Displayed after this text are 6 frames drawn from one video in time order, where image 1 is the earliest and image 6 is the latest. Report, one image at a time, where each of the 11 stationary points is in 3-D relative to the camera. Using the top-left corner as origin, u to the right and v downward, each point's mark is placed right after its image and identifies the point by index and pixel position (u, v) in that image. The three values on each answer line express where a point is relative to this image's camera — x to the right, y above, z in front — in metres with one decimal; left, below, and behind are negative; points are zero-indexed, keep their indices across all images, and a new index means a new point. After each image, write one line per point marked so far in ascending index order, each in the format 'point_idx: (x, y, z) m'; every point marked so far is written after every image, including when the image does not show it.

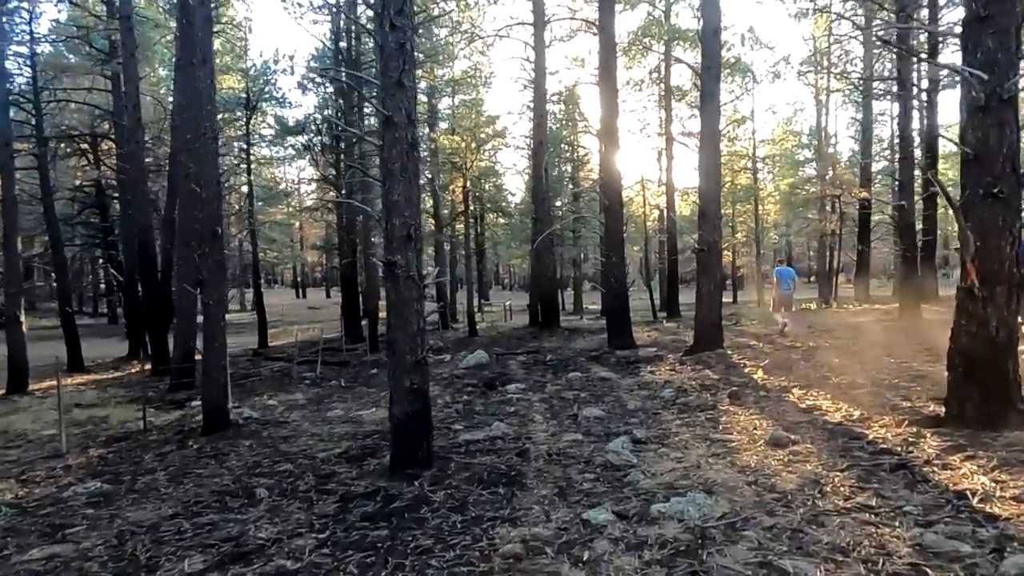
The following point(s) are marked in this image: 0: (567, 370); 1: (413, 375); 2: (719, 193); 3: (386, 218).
0: (+0.8, -1.2, +10.0) m
1: (-0.7, -0.6, +4.9) m
2: (+3.1, +1.4, +10.0) m
3: (-0.9, +0.5, +4.9) m
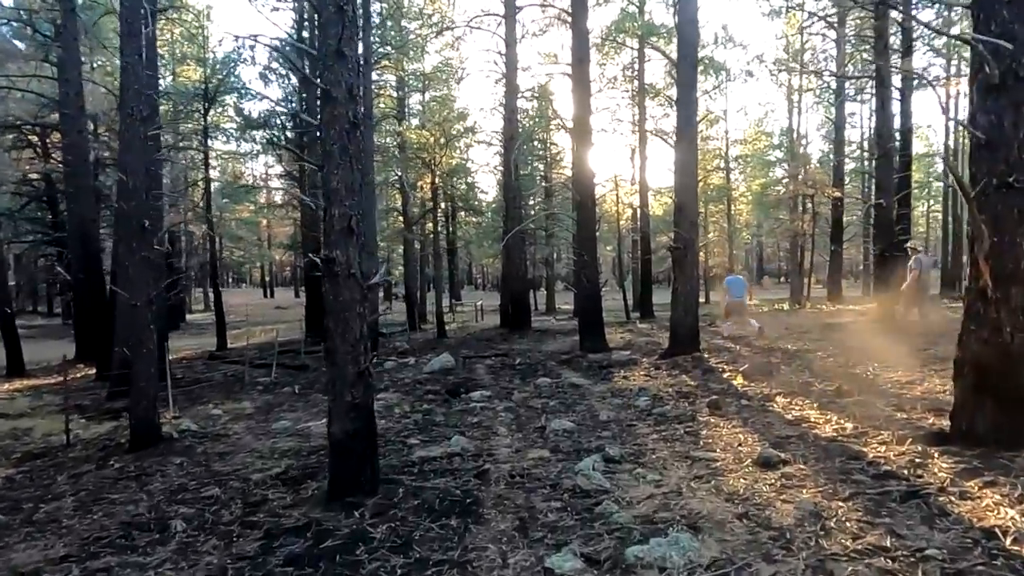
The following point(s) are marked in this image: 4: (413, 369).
0: (+0.3, -1.2, +9.5) m
1: (-1.0, -0.6, +4.2) m
2: (+2.6, +1.4, +9.5) m
3: (-1.2, +0.5, +4.3) m
4: (-1.7, -1.4, +11.4) m
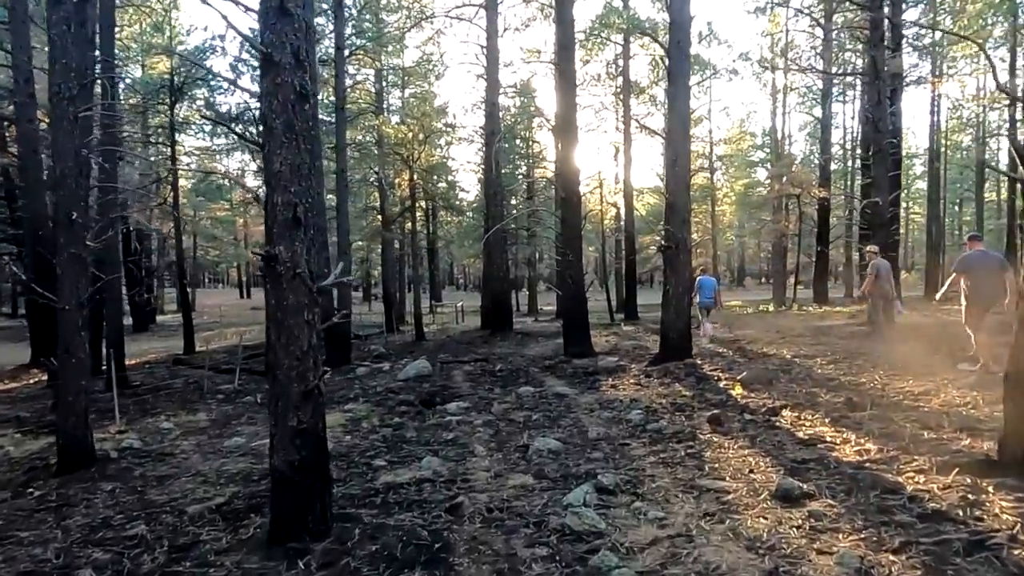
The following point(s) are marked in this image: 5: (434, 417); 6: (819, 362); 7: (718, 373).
0: (+0.1, -1.3, +8.8) m
1: (-1.1, -0.7, +3.6) m
2: (+2.3, +1.4, +8.9) m
3: (-1.3, +0.5, +3.6) m
4: (-2.0, -1.4, +10.7) m
5: (-0.8, -1.3, +7.0) m
6: (+4.0, -1.0, +8.7) m
7: (+2.5, -1.0, +8.2) m
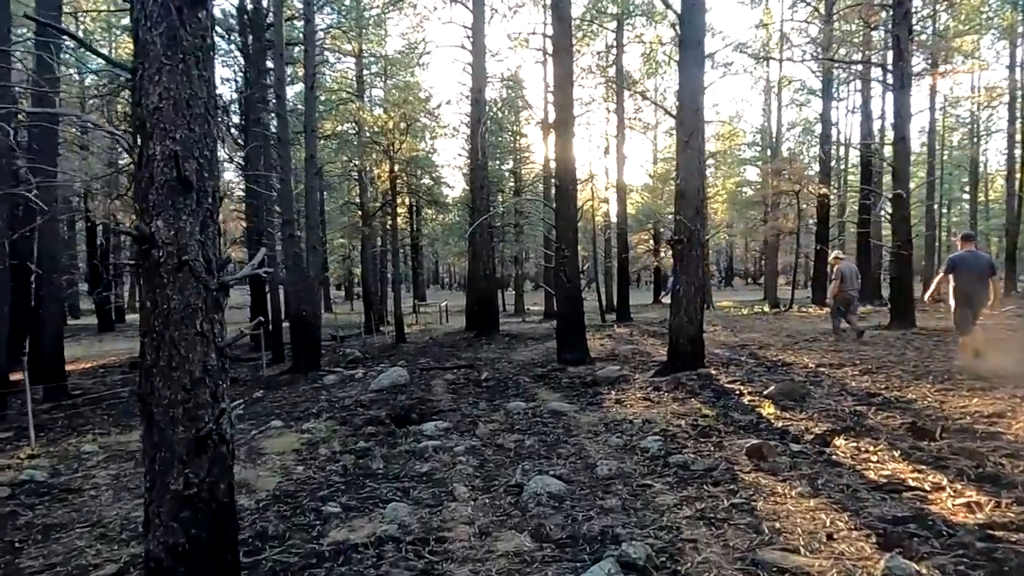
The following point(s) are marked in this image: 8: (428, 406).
0: (-0.1, -1.2, +7.7) m
1: (-1.1, -0.6, +2.4) m
2: (+2.2, +1.4, +7.8) m
3: (-1.3, +0.5, +2.4) m
4: (-2.2, -1.4, +9.5) m
5: (-0.9, -1.3, +5.8) m
6: (+3.8, -1.0, +7.6) m
7: (+2.4, -1.0, +7.1) m
8: (-0.9, -1.3, +7.4) m
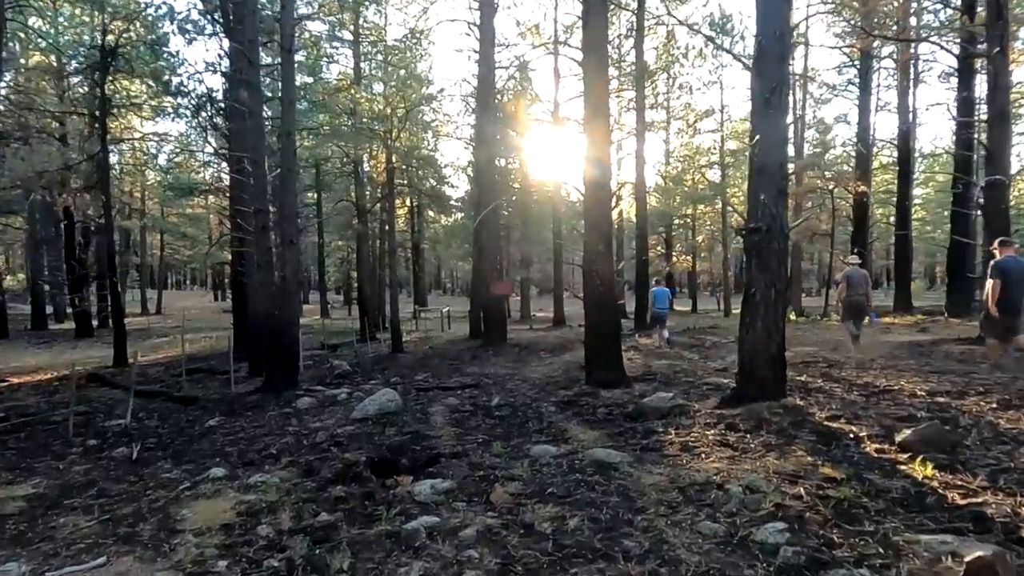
0: (+0.1, -1.3, +5.8) m
1: (-1.0, -0.6, +0.5) m
2: (+2.4, +1.4, +5.9) m
3: (-1.1, +0.5, +0.5) m
4: (-2.0, -1.4, +7.6) m
5: (-0.7, -1.3, +3.9) m
6: (+4.0, -1.0, +5.7) m
7: (+2.6, -1.1, +5.2) m
8: (-0.7, -1.3, +5.5) m
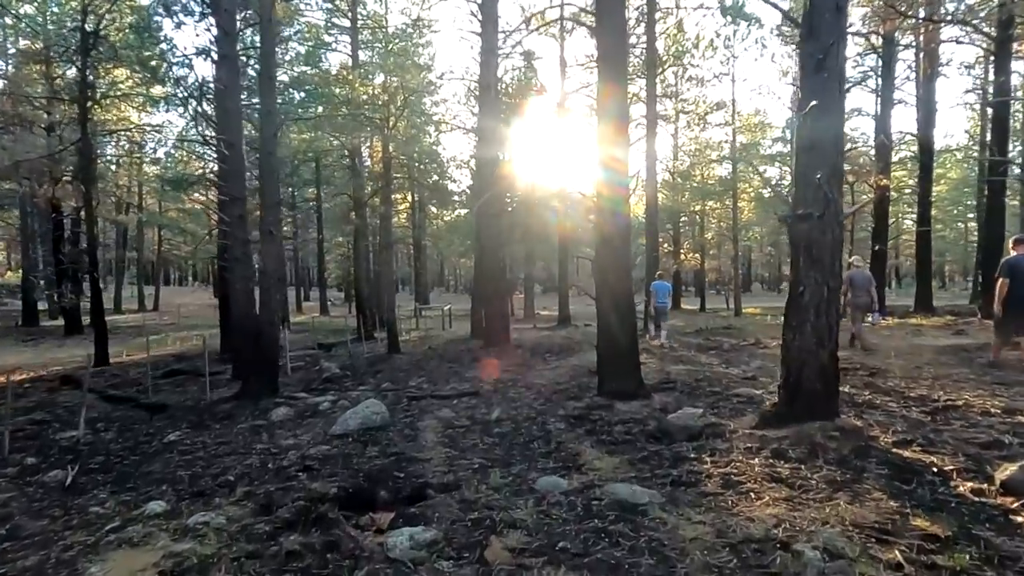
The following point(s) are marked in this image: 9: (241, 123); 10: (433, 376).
0: (+0.1, -1.2, +4.9) m
1: (-1.0, -0.6, -0.4) m
2: (+2.4, +1.4, +5.0) m
3: (-1.1, +0.6, -0.4) m
4: (-1.9, -1.4, +6.7) m
5: (-0.7, -1.3, +3.0) m
6: (+4.1, -1.0, +4.8) m
7: (+2.6, -1.0, +4.2) m
8: (-0.7, -1.3, +4.6) m
9: (-3.9, +2.4, +9.8) m
10: (-1.2, -1.3, +10.1) m
